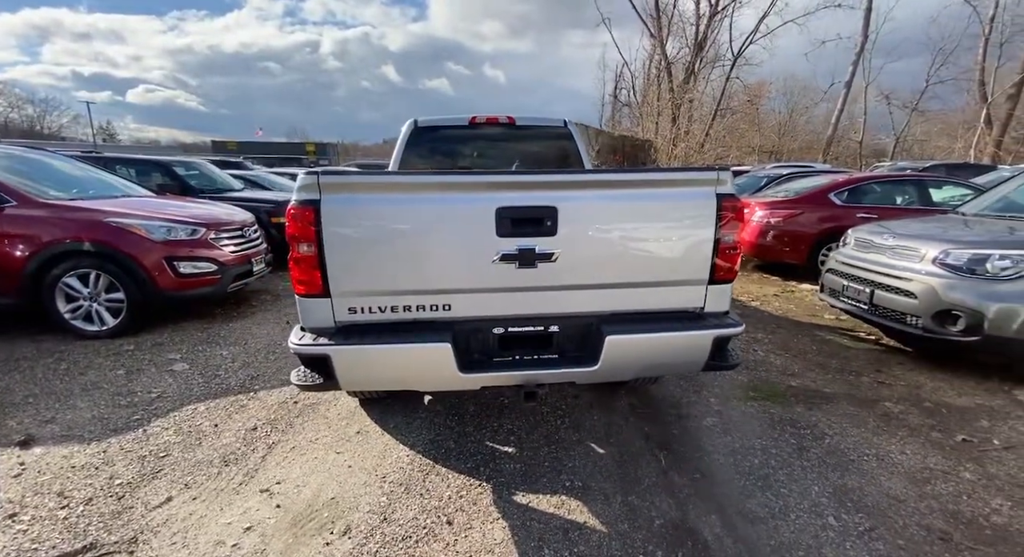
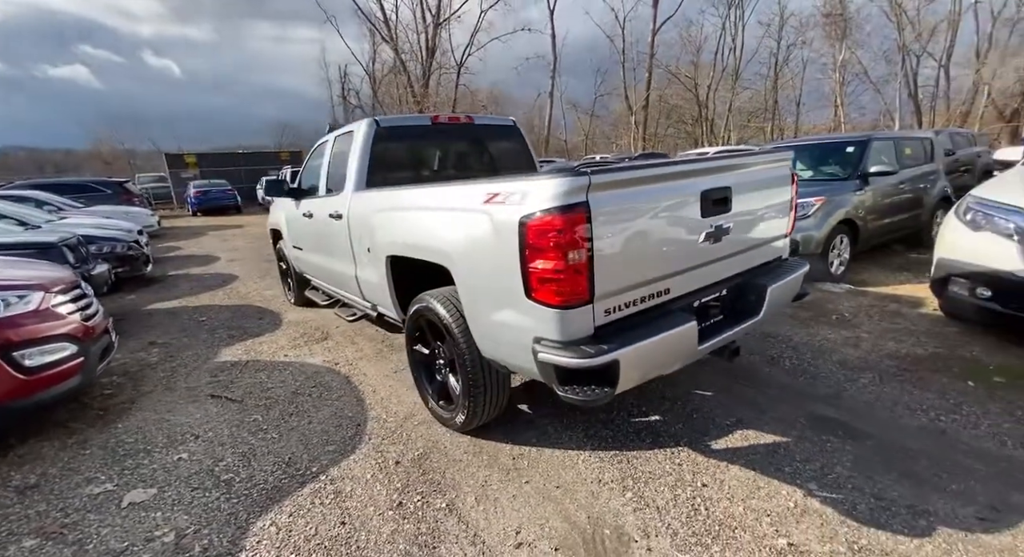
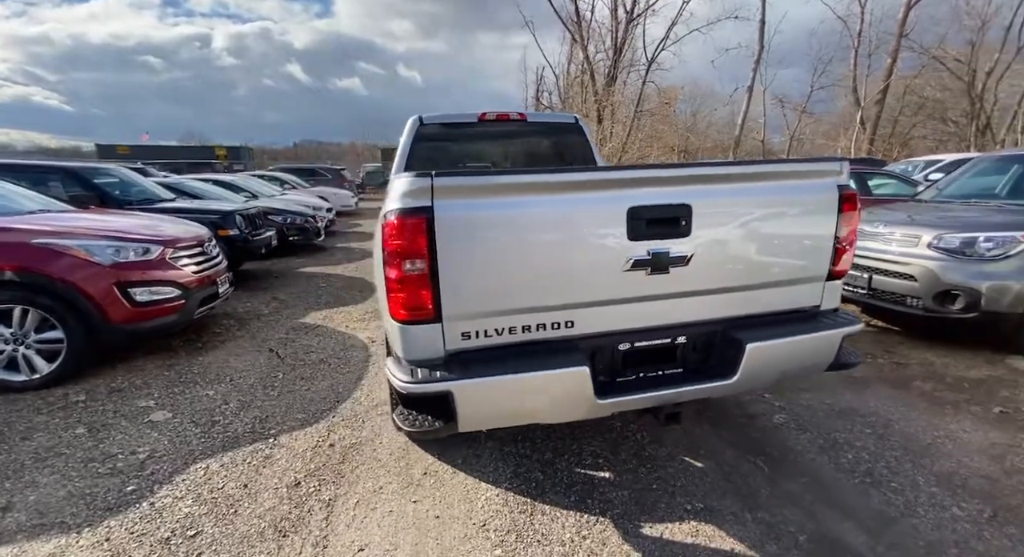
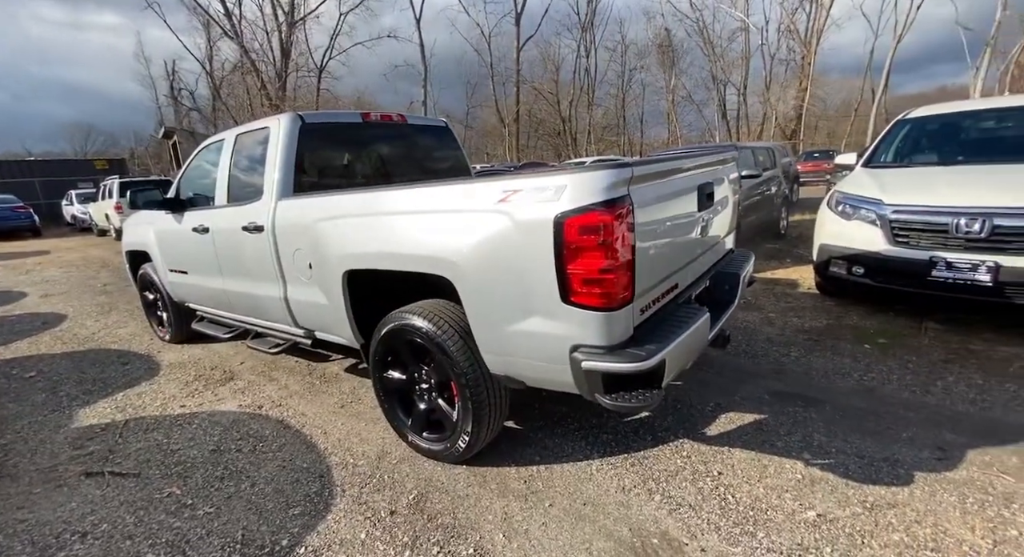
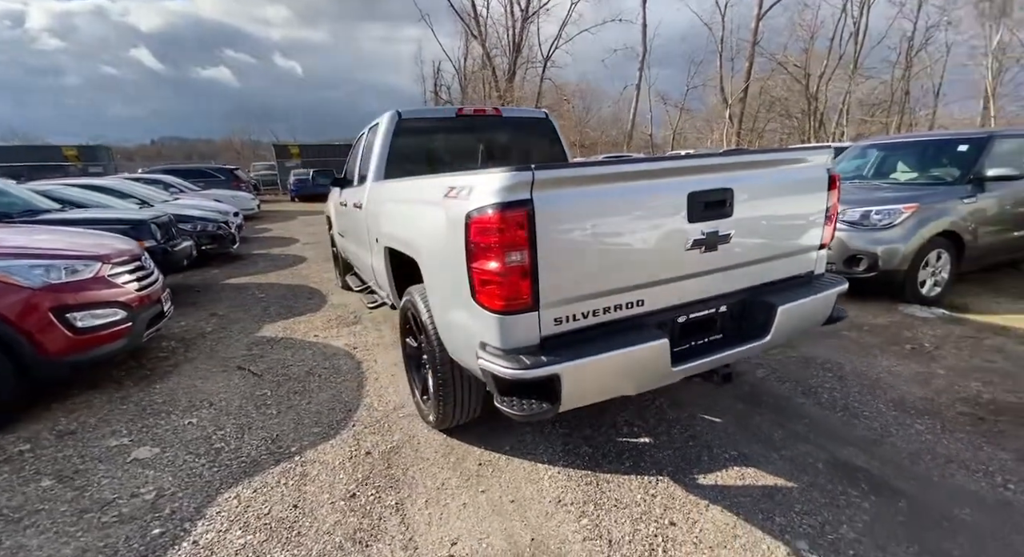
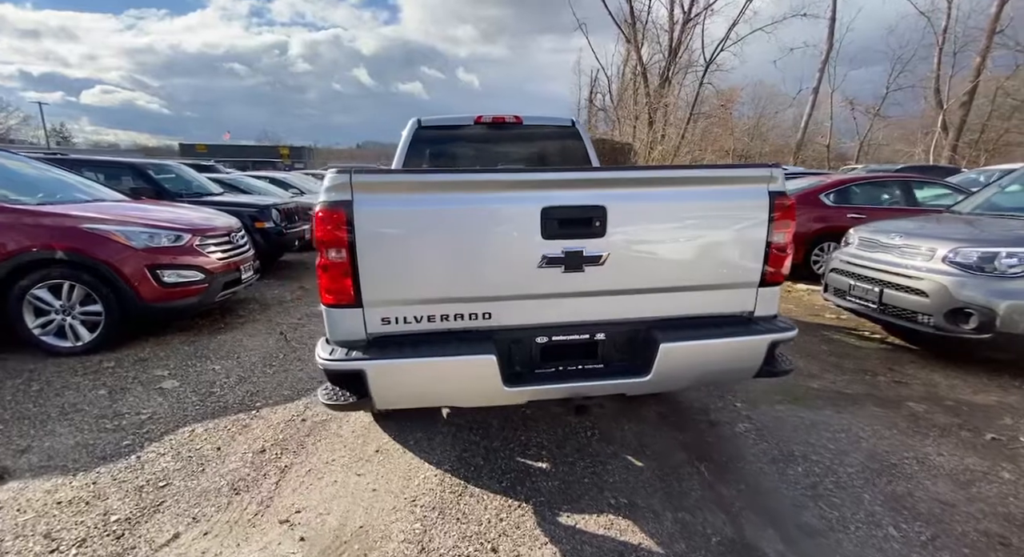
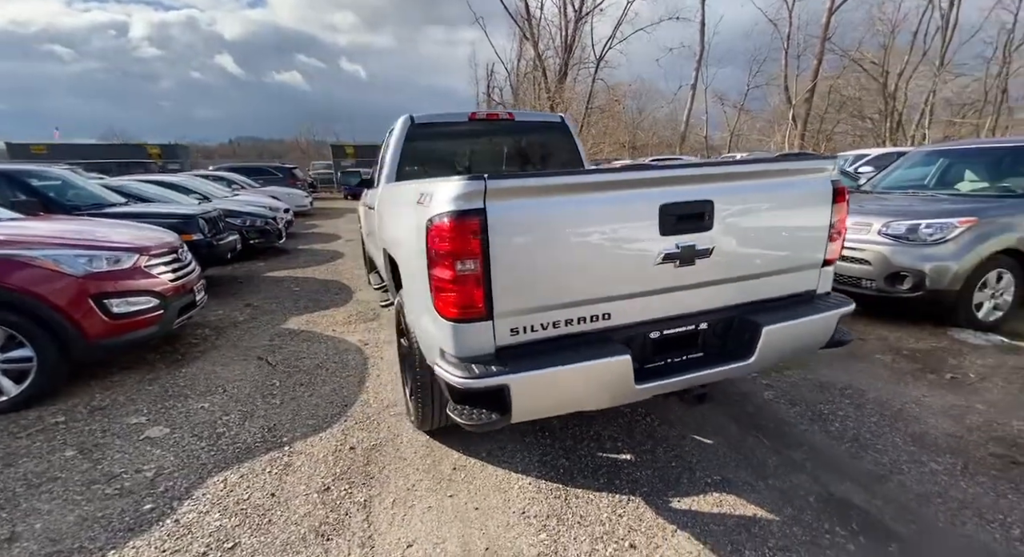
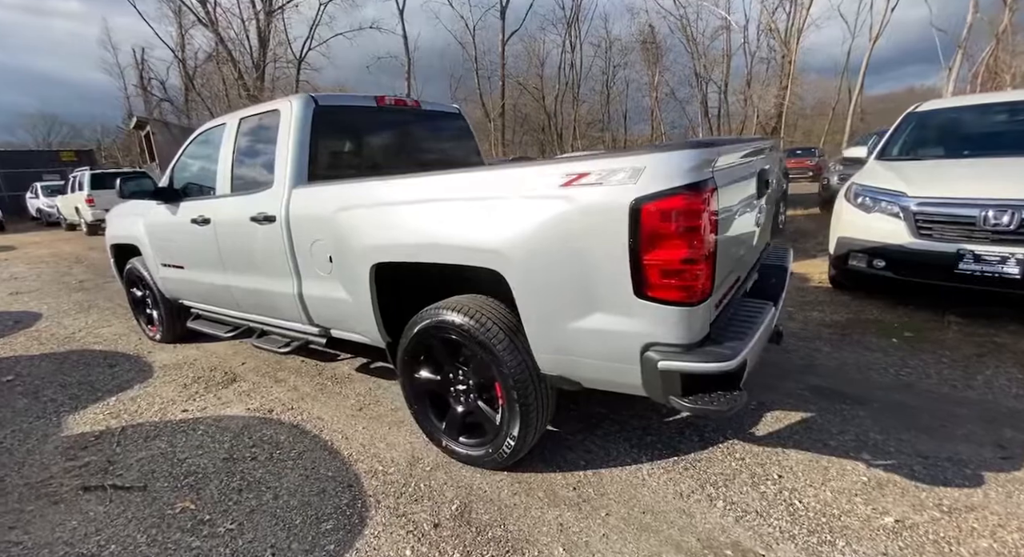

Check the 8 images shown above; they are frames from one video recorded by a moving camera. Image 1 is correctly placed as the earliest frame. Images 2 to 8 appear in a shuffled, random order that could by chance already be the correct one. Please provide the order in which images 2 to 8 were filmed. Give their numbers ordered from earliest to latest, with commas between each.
6, 3, 7, 5, 2, 4, 8
